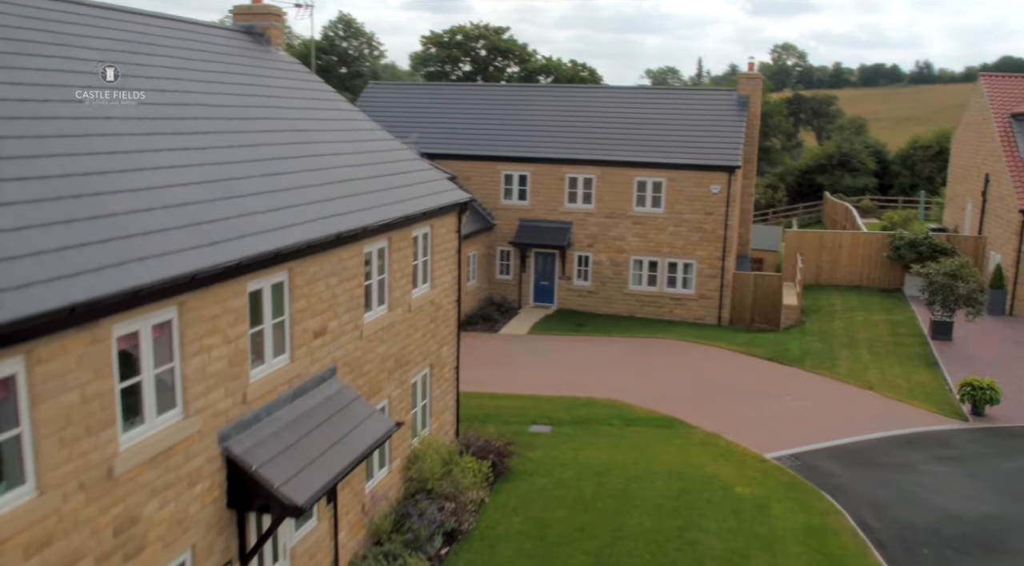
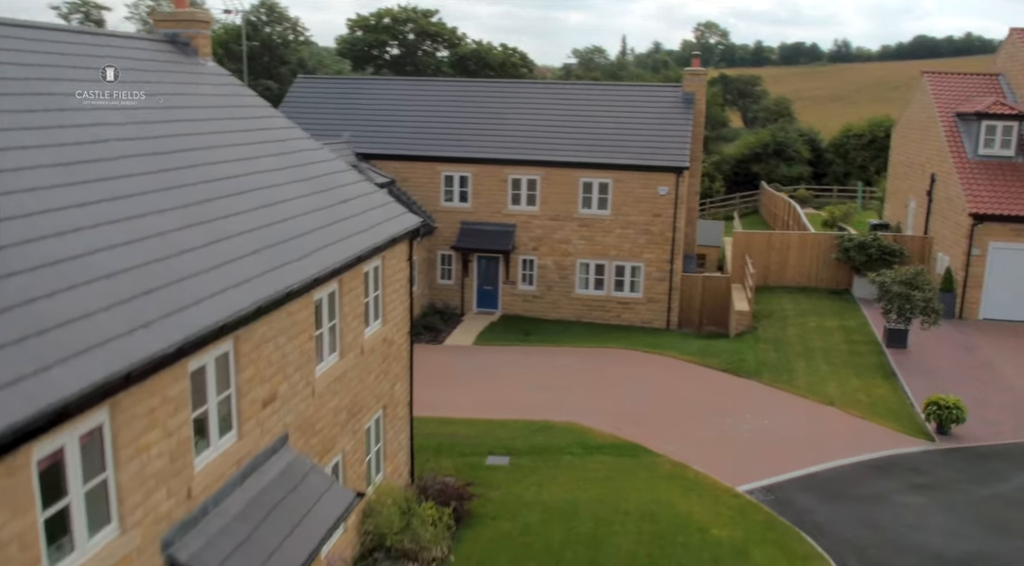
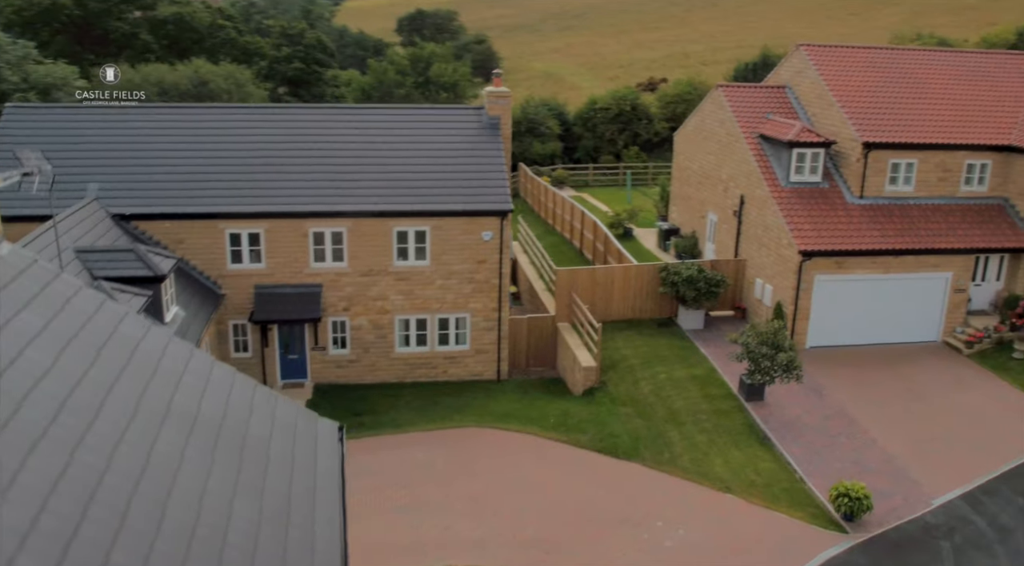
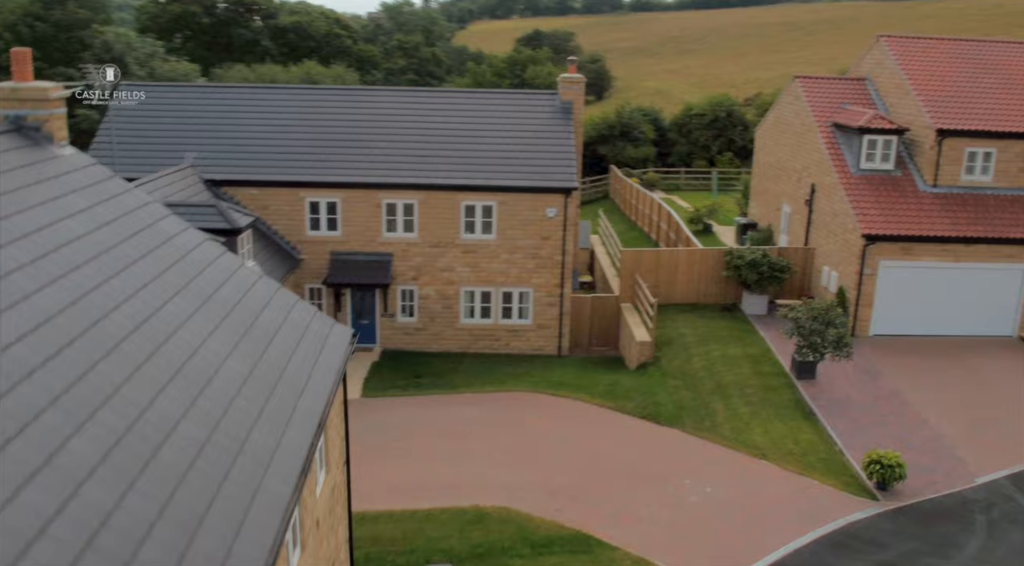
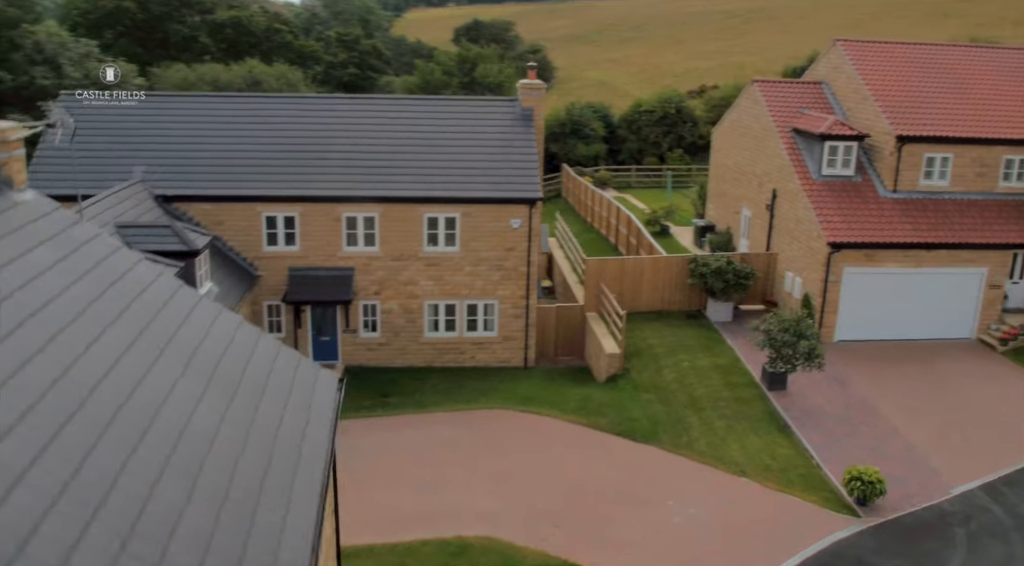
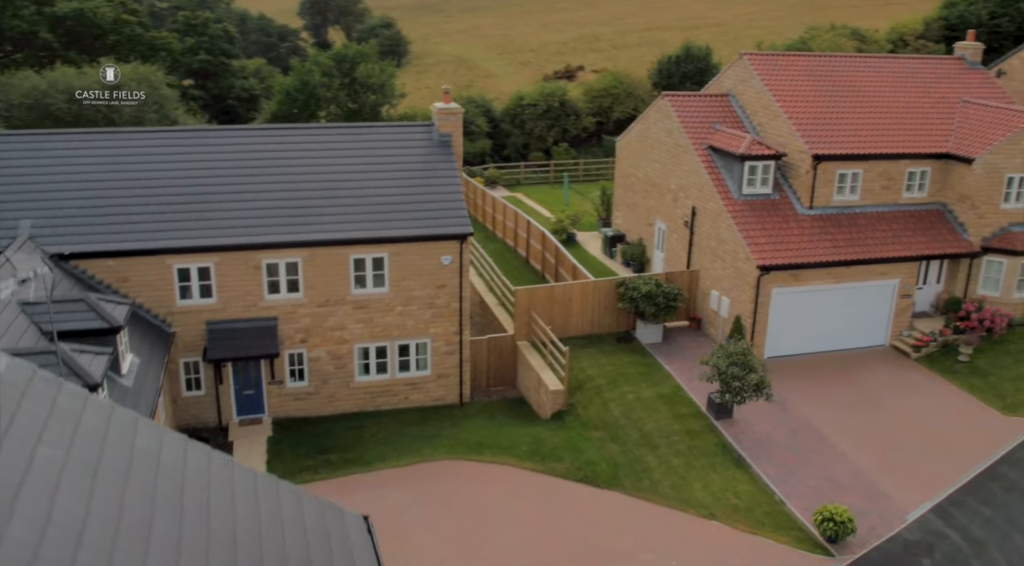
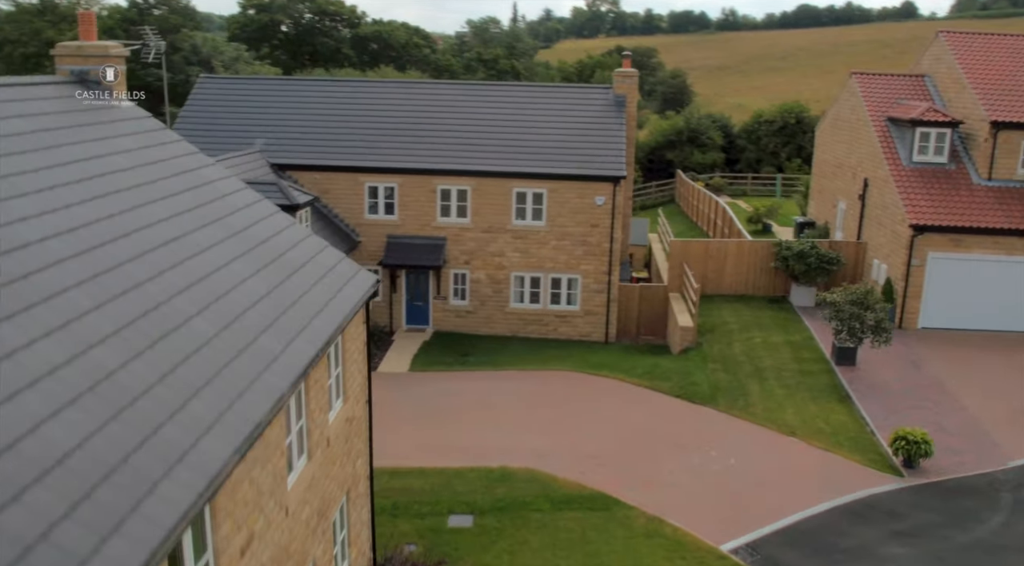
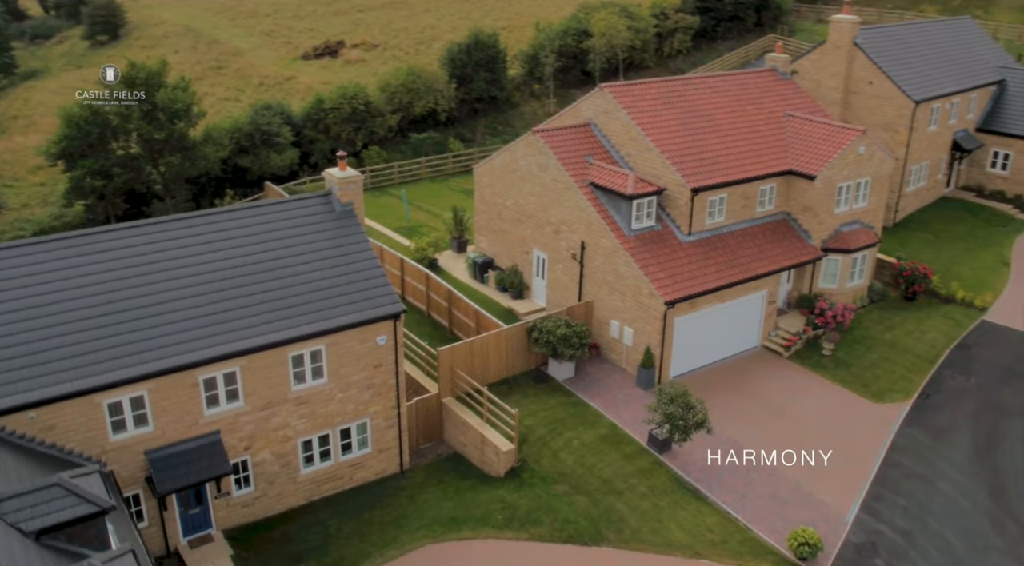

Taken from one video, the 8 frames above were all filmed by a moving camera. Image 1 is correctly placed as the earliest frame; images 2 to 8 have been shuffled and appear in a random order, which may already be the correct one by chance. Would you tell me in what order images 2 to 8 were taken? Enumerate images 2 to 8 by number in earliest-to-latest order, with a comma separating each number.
2, 7, 4, 5, 3, 6, 8
